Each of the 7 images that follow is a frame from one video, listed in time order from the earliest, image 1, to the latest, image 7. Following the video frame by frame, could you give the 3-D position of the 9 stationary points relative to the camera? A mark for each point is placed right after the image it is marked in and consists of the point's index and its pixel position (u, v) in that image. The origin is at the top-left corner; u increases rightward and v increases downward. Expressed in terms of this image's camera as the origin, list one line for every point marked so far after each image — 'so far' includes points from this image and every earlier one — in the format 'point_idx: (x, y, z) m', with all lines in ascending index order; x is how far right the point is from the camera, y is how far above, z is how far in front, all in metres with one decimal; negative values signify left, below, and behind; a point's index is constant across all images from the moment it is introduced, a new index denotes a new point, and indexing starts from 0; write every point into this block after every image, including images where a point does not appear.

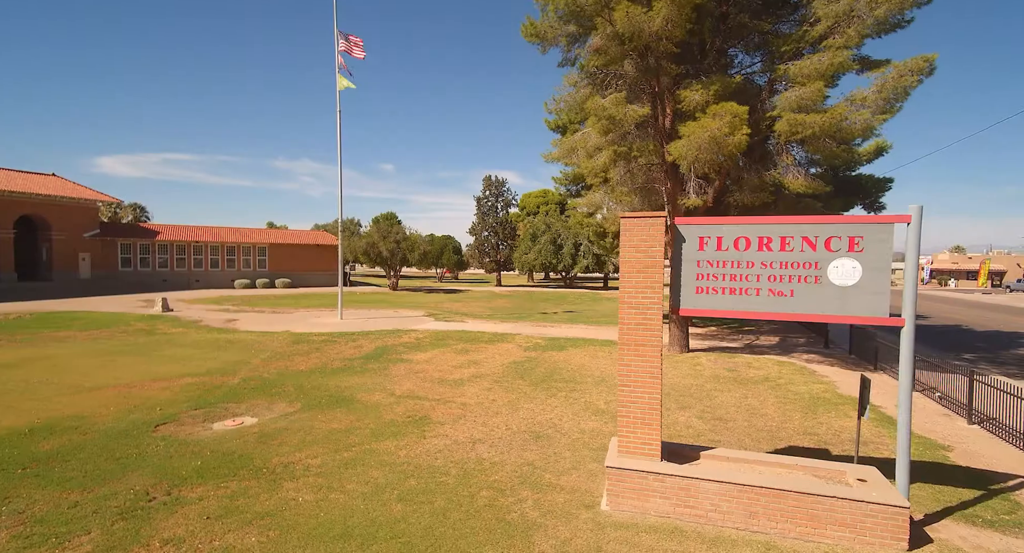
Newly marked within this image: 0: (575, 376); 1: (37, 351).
0: (+1.5, -2.4, +12.2) m
1: (-13.8, -2.2, +14.9) m
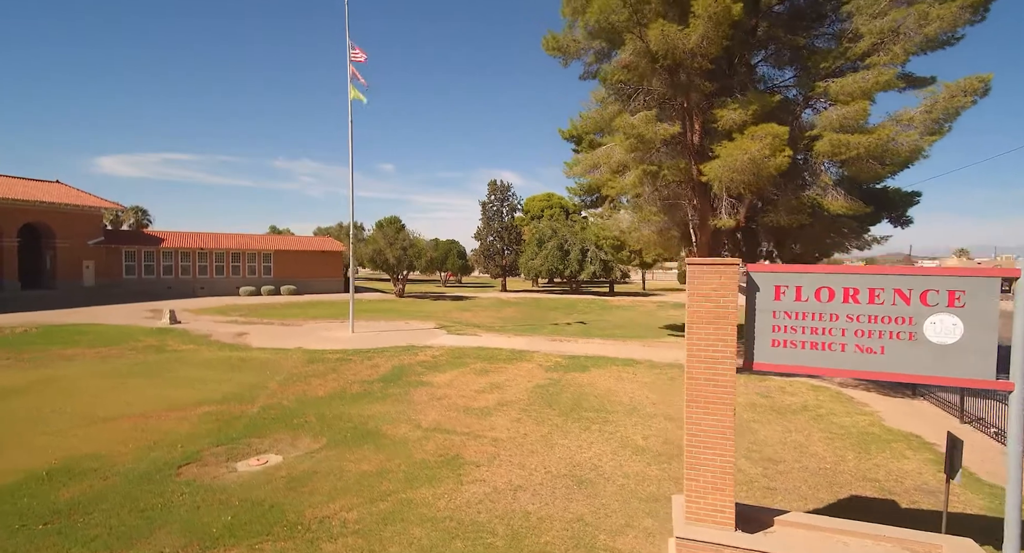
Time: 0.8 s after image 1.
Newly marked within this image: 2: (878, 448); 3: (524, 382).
0: (+2.1, -2.9, +11.8) m
1: (-13.2, -2.8, +14.5) m
2: (+6.2, -2.9, +8.7) m
3: (+0.3, -2.9, +14.1) m
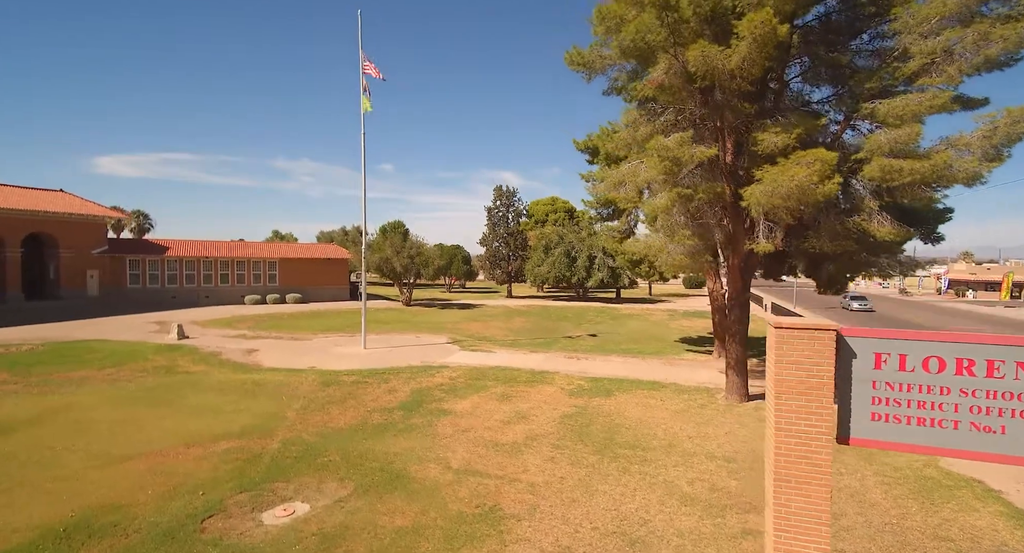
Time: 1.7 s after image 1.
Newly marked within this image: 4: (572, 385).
0: (+2.8, -3.5, +11.3) m
1: (-12.5, -3.4, +14.1) m
2: (+6.8, -3.5, +8.1) m
3: (+1.0, -3.6, +13.6) m
4: (+1.9, -3.5, +16.4) m
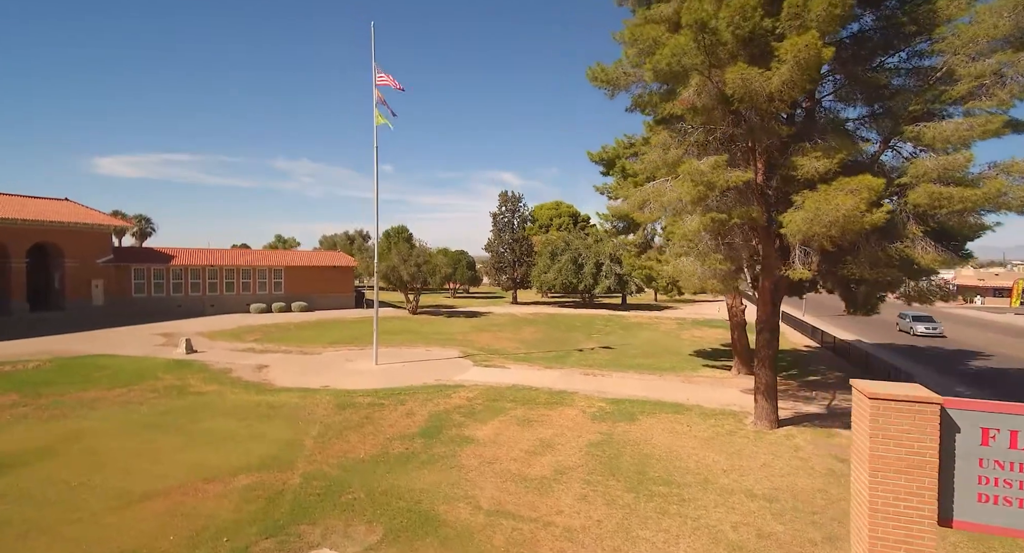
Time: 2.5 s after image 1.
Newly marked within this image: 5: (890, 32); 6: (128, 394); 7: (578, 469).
0: (+3.4, -4.1, +10.9) m
1: (-11.9, -4.1, +13.8) m
2: (+7.4, -4.0, +7.7) m
3: (+1.6, -4.2, +13.2) m
4: (+2.6, -4.1, +16.0) m
5: (+8.1, +5.2, +11.0) m
6: (-13.3, -4.1, +17.9) m
7: (+1.4, -4.2, +11.1) m
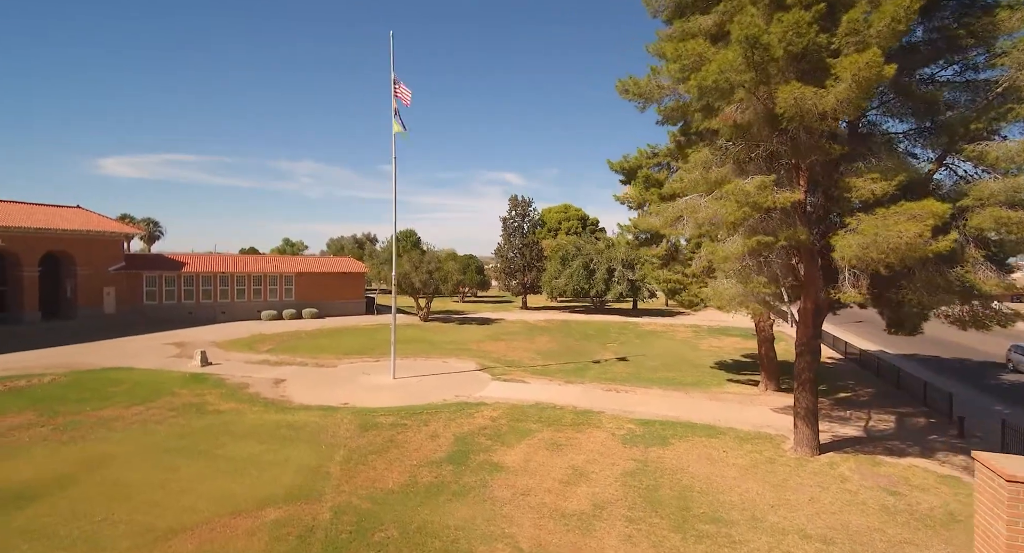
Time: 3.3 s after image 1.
0: (+4.1, -4.6, +10.4) m
1: (-11.1, -4.6, +13.5) m
2: (+8.1, -4.5, +7.2) m
3: (+2.4, -4.7, +12.8) m
4: (+3.4, -4.6, +15.5) m
5: (+8.8, +4.7, +10.5) m
6: (-12.5, -4.6, +17.6) m
7: (+2.2, -4.7, +10.6) m
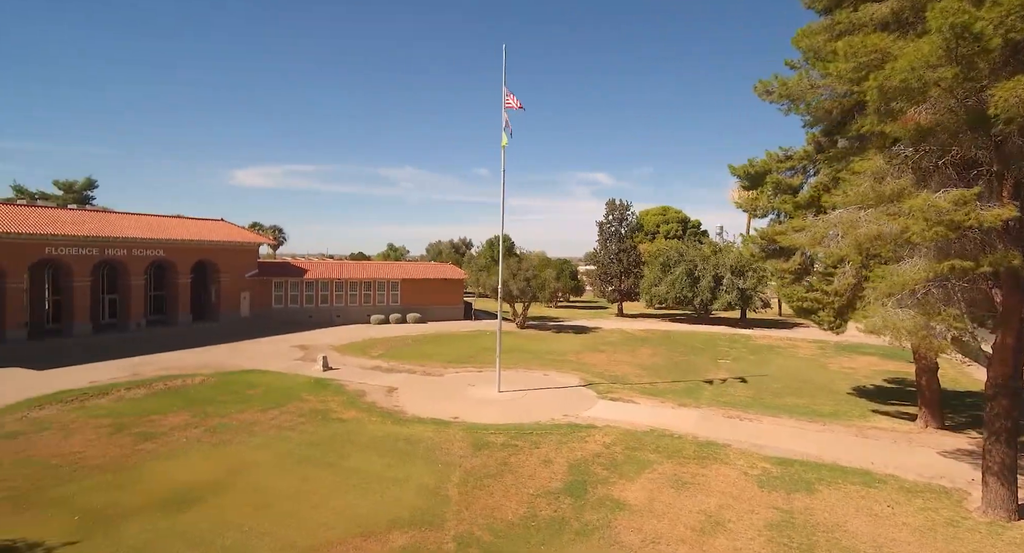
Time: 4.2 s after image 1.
0: (+6.5, -5.2, +8.8) m
1: (-7.9, -5.1, +14.5) m
2: (+9.8, -5.1, +4.9) m
3: (+5.2, -5.2, +11.4) m
4: (+6.7, -5.2, +14.0) m
5: (+11.2, +4.1, +8.1) m
6: (-8.6, -5.1, +18.8) m
7: (+4.6, -5.2, +9.3) m
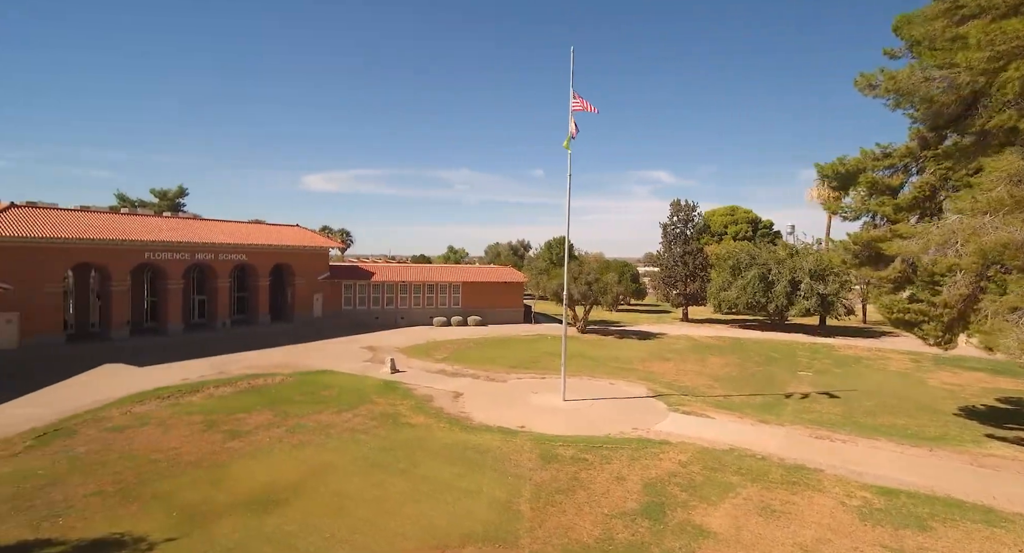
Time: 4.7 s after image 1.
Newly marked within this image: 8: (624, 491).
0: (+7.8, -5.5, +7.6) m
1: (-5.9, -5.3, +15.0) m
2: (+10.6, -5.3, +3.4) m
3: (+6.8, -5.5, +10.4) m
4: (+8.5, -5.5, +12.8) m
5: (+12.4, +3.9, +6.4) m
6: (-6.0, -5.4, +19.3) m
7: (+5.9, -5.5, +8.4) m
8: (+2.9, -5.5, +13.3) m
